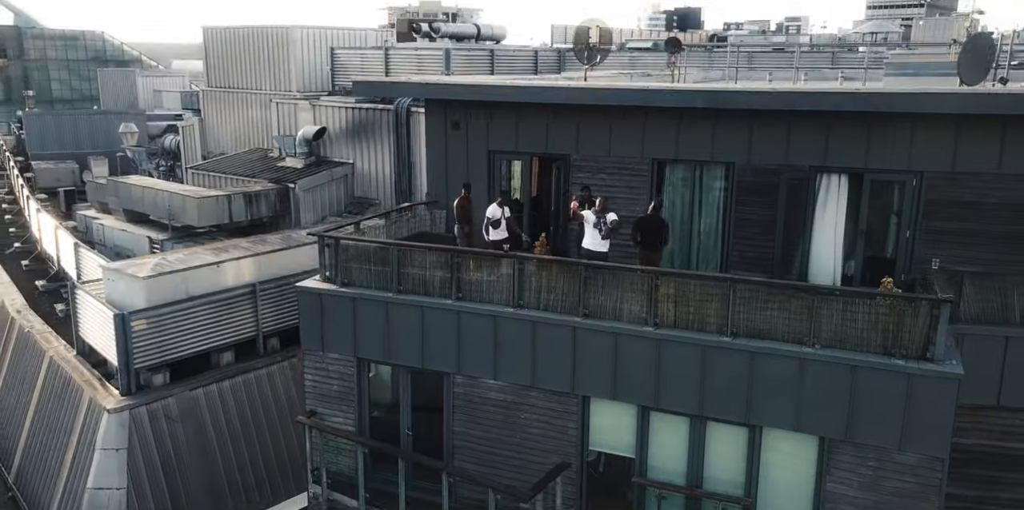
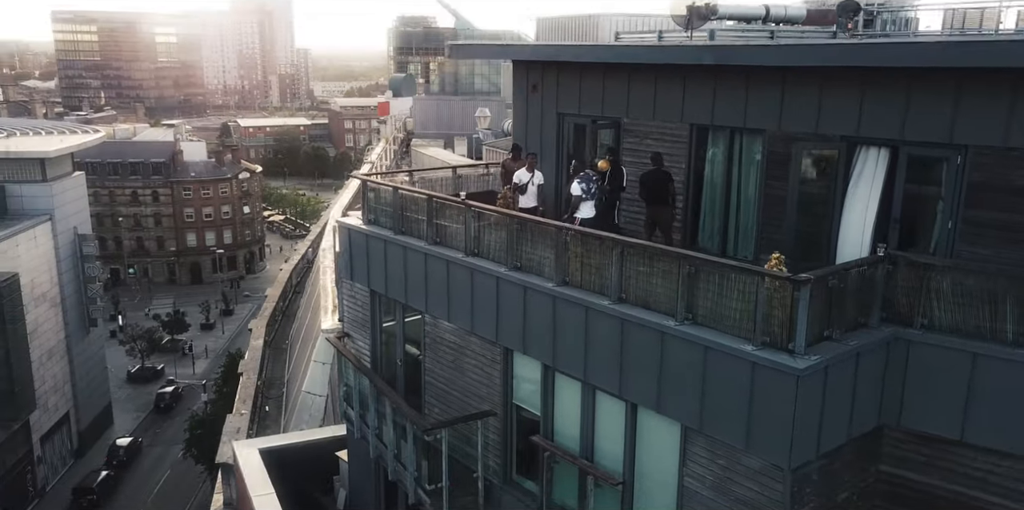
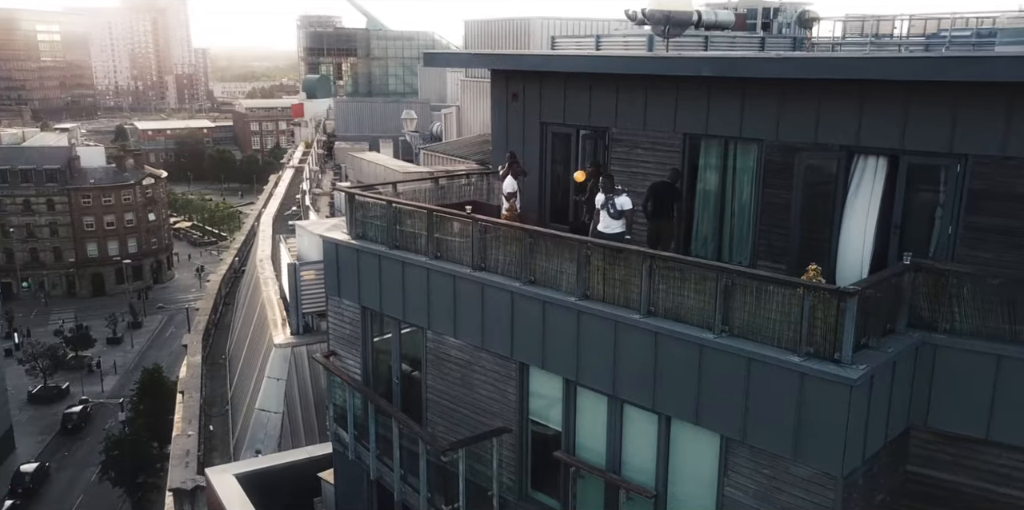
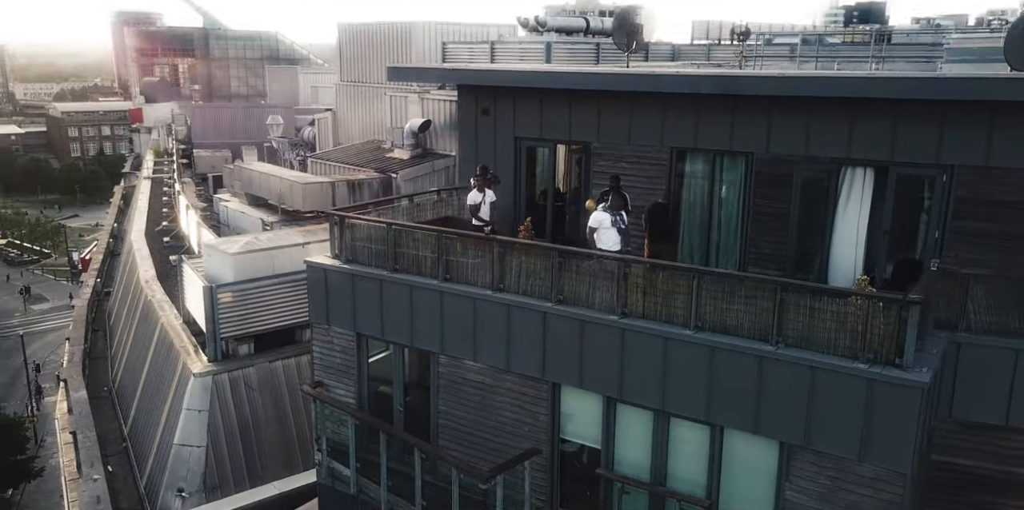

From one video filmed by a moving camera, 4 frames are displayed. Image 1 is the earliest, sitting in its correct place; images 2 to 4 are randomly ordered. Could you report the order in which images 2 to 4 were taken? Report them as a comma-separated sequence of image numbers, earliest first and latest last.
4, 3, 2
